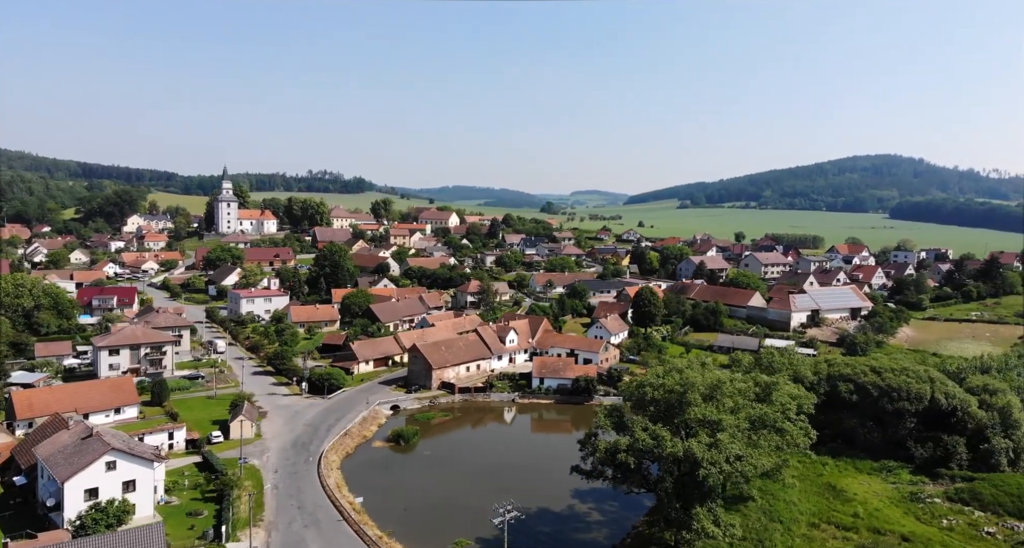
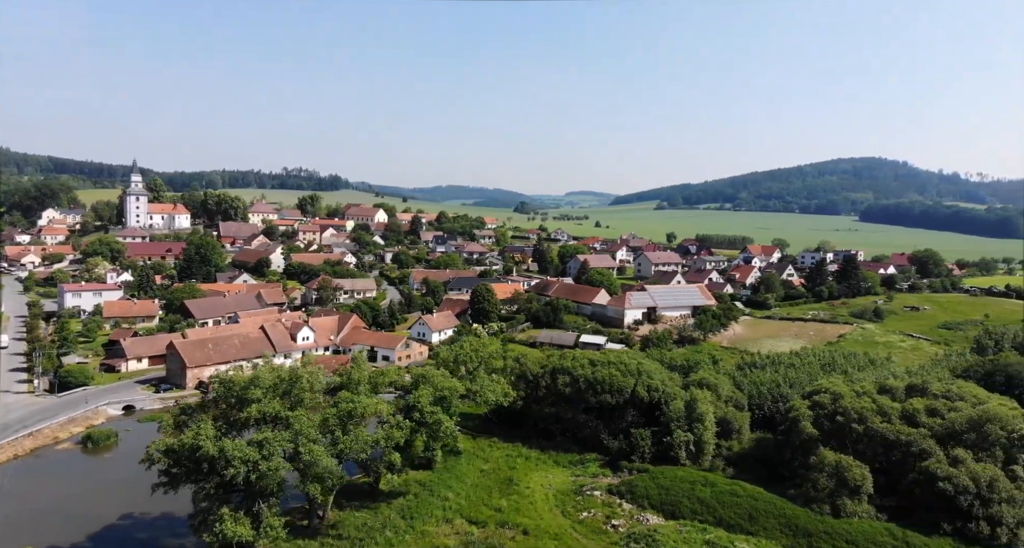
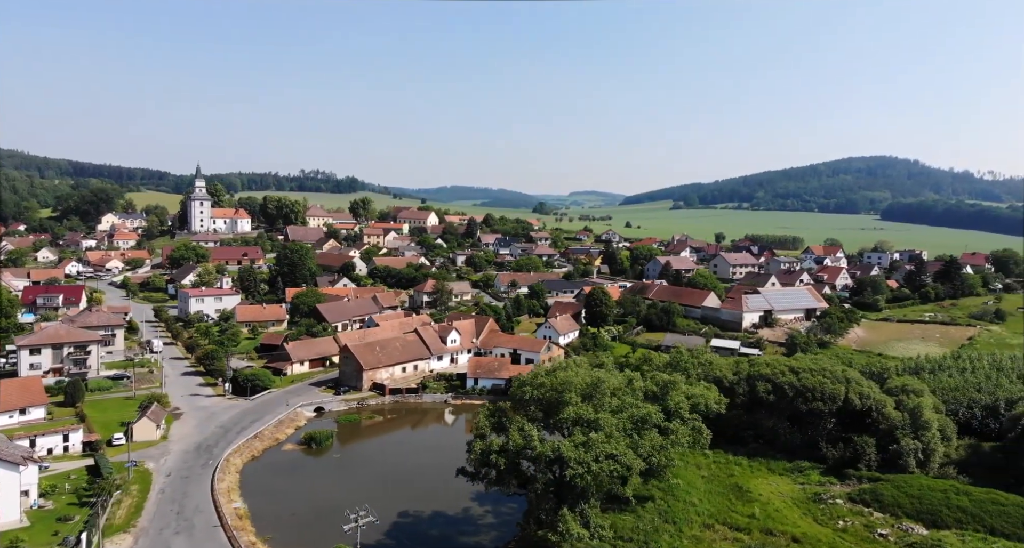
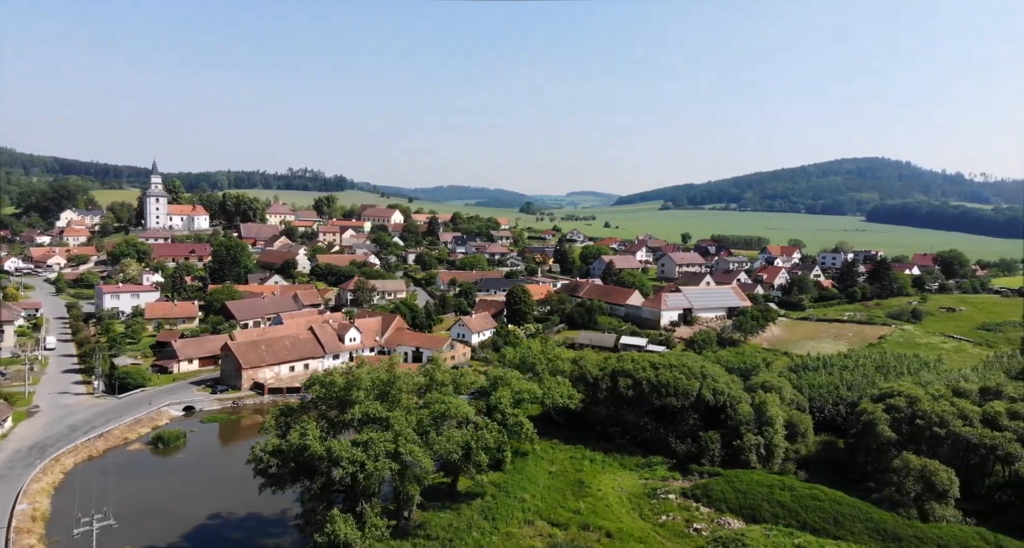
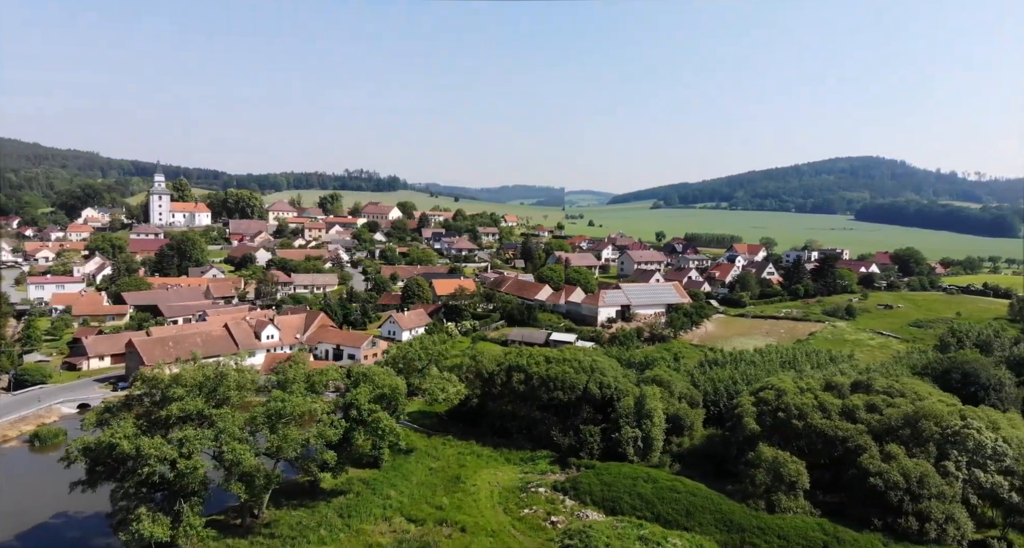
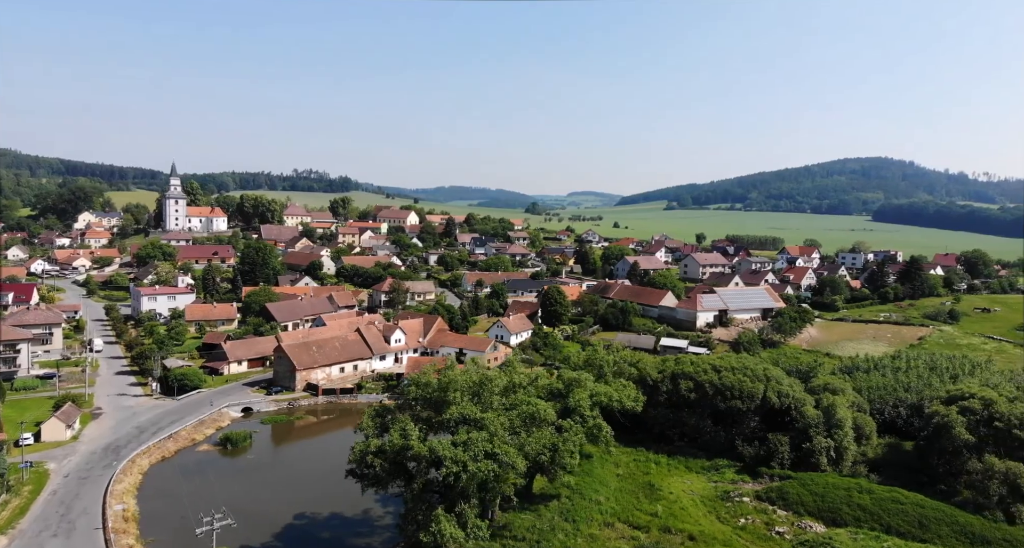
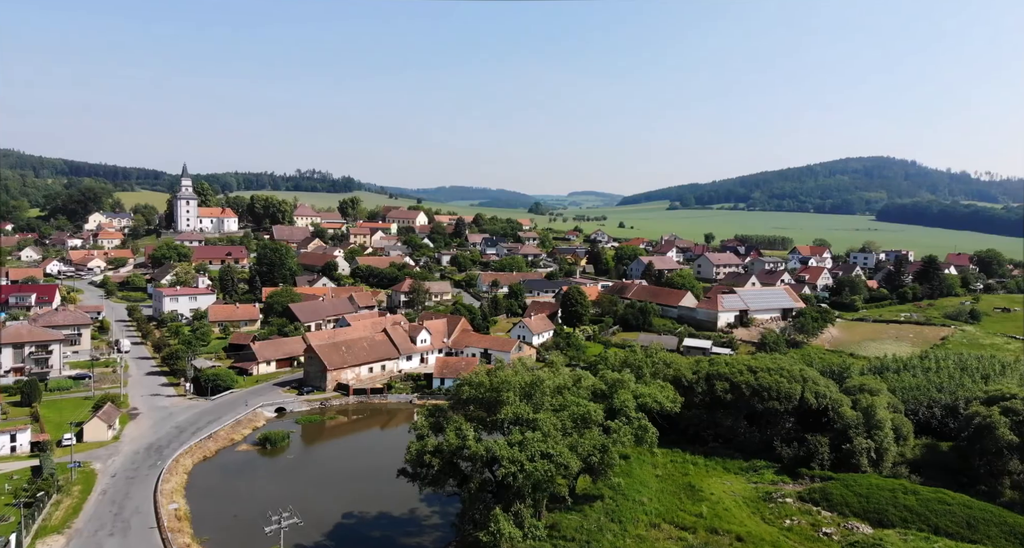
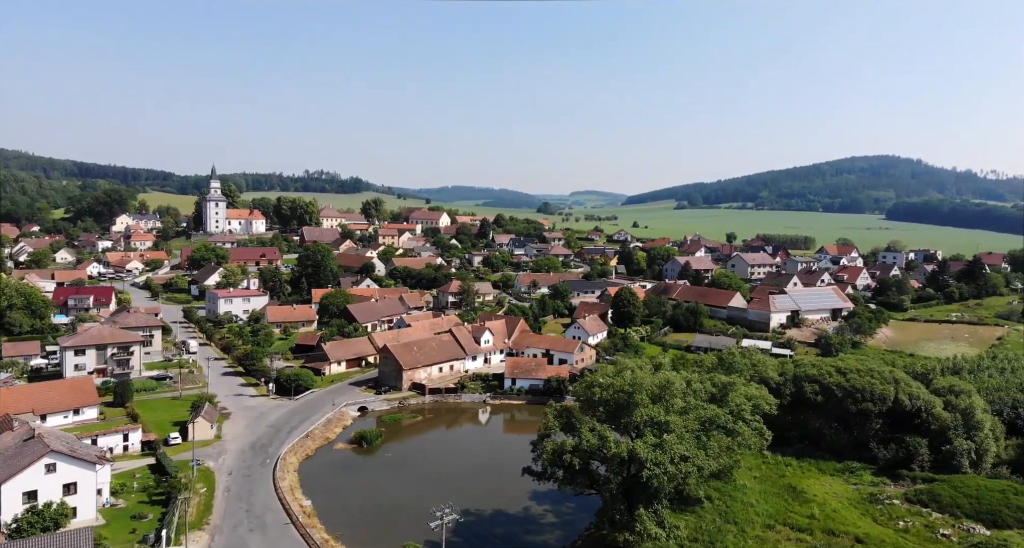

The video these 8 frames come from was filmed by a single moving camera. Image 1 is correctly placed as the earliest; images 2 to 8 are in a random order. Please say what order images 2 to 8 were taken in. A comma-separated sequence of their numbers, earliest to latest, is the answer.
8, 3, 7, 6, 4, 2, 5
